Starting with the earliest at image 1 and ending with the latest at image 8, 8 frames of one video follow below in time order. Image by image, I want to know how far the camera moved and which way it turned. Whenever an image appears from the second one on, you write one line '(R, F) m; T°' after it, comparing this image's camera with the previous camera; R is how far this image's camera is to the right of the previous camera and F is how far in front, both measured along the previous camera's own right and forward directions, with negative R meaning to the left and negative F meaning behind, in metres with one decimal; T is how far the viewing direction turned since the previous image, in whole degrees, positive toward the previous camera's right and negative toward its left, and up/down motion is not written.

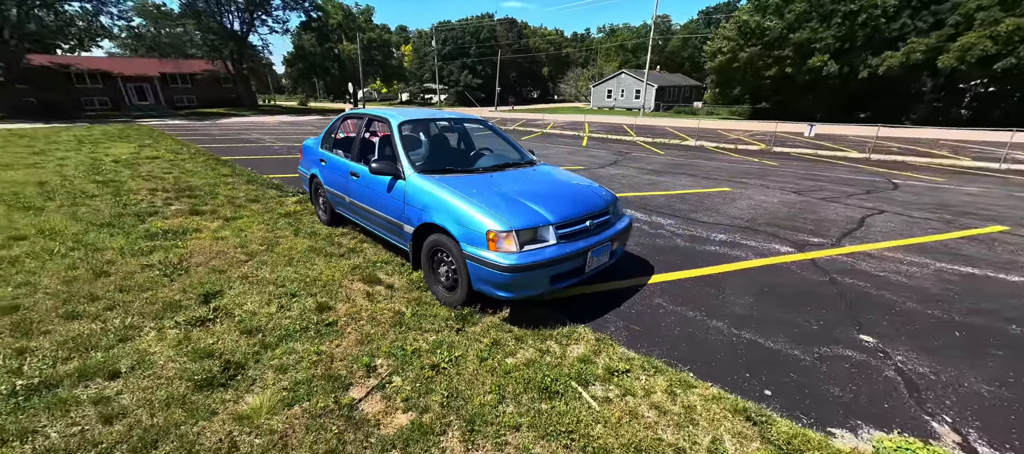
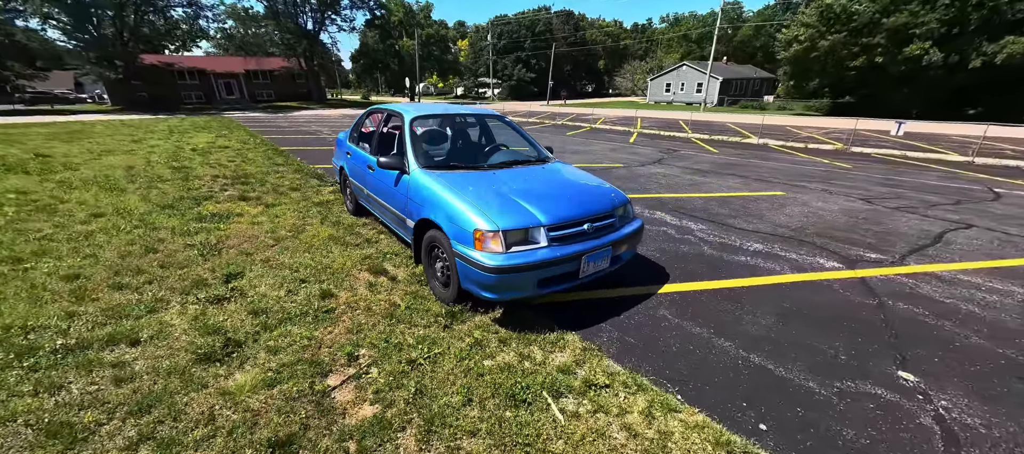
(+0.4, +0.1) m; -8°
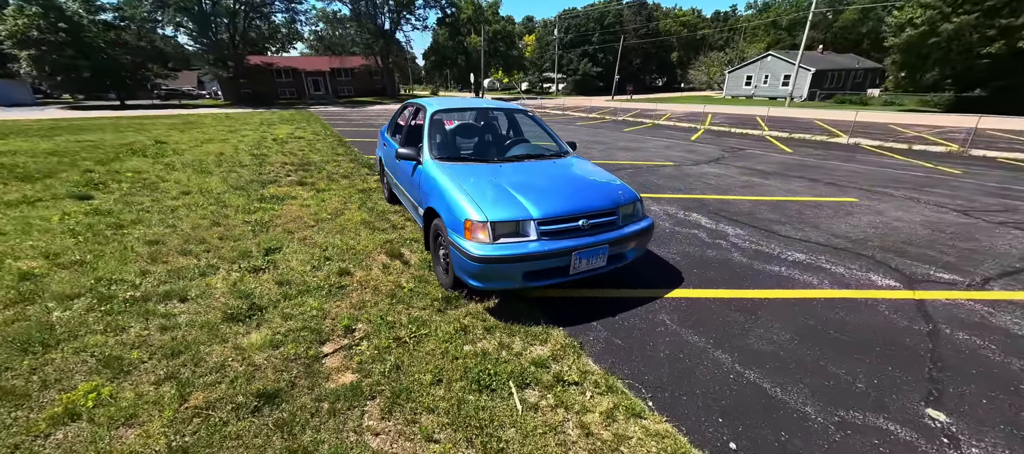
(+0.5, 0.0) m; -9°
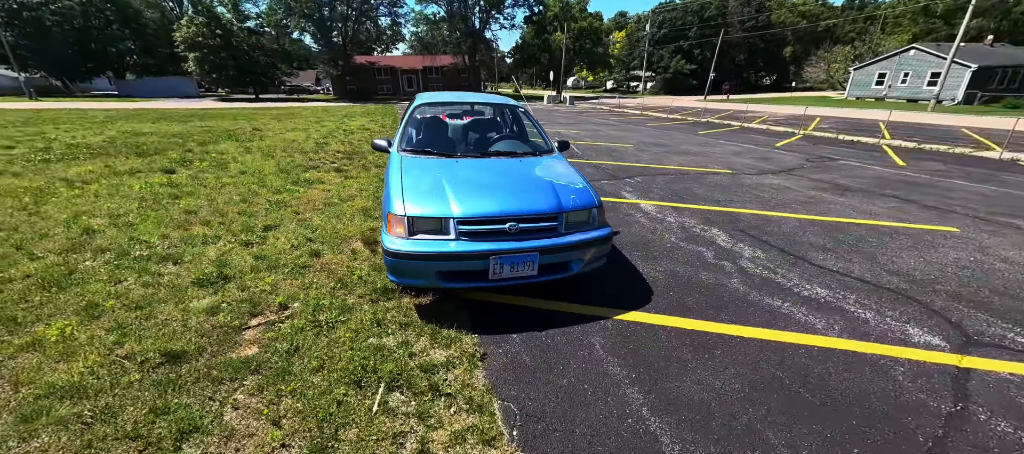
(+1.1, +0.3) m; -13°
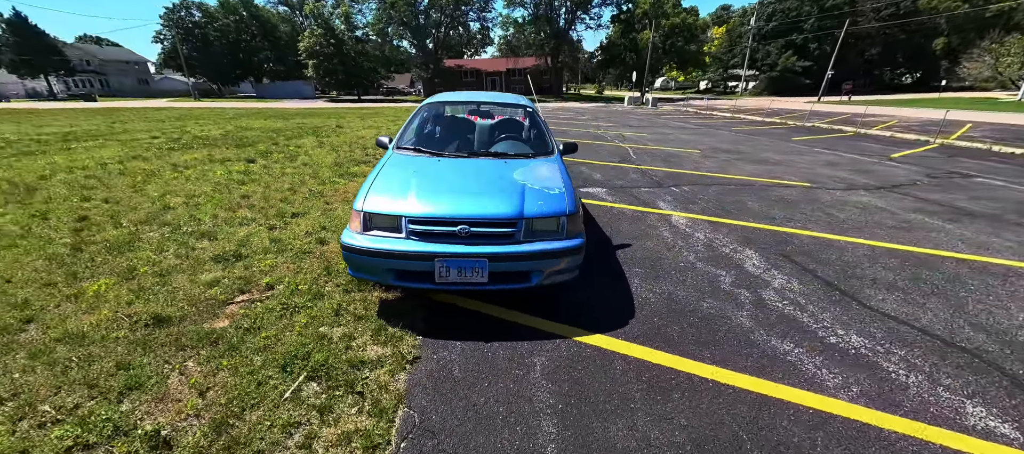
(+0.8, +0.2) m; -12°
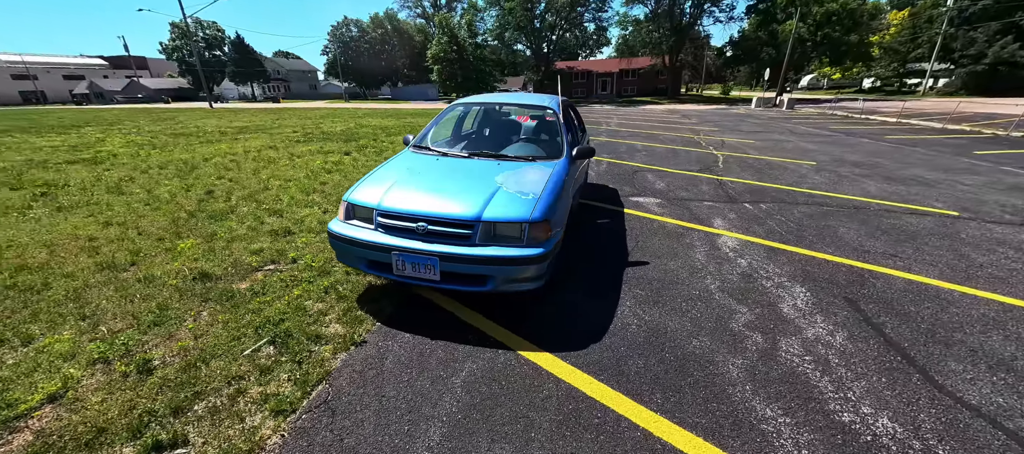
(+1.0, +0.2) m; -16°
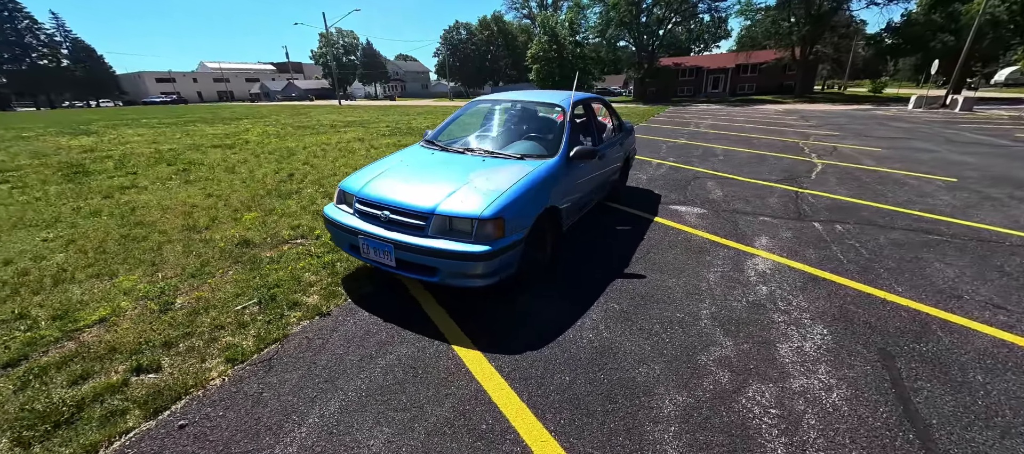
(+0.9, +0.2) m; -14°
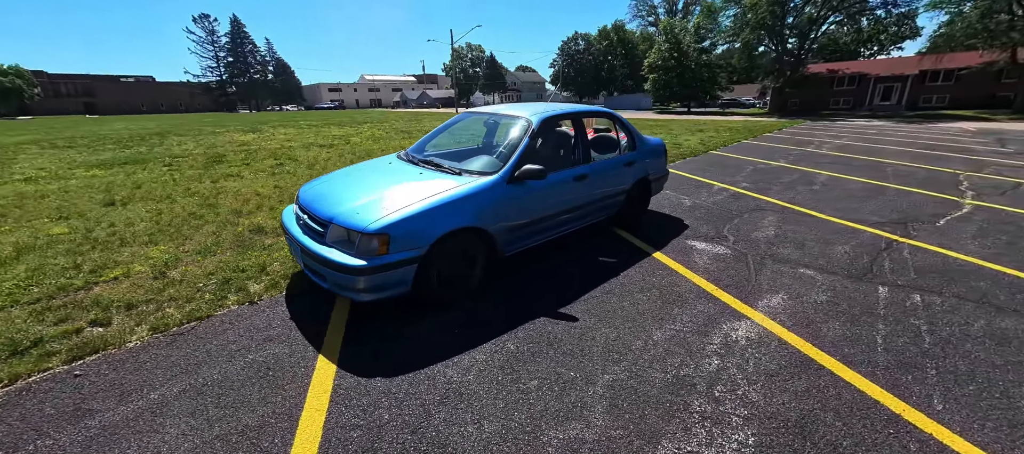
(+1.4, +0.4) m; -17°
